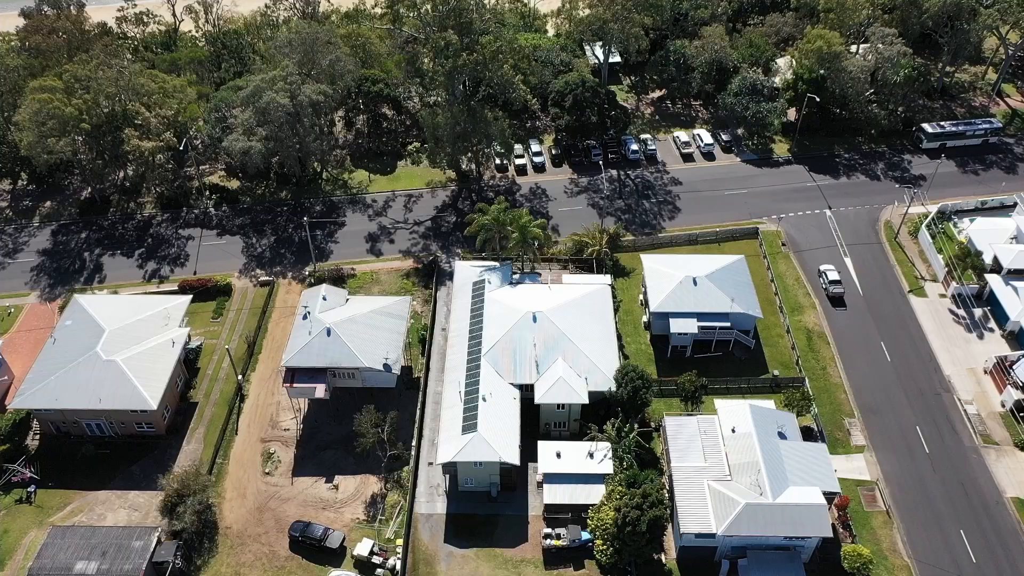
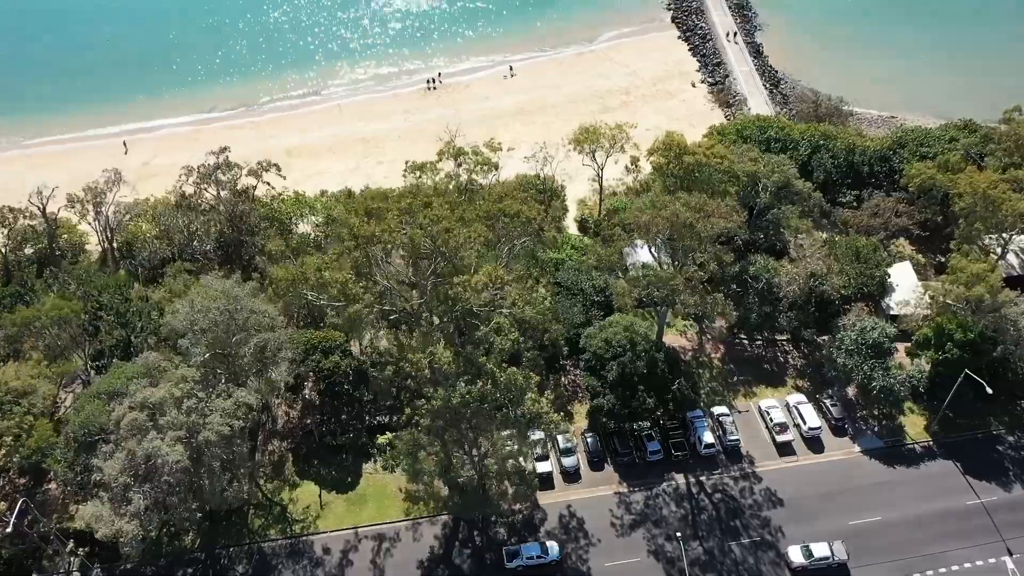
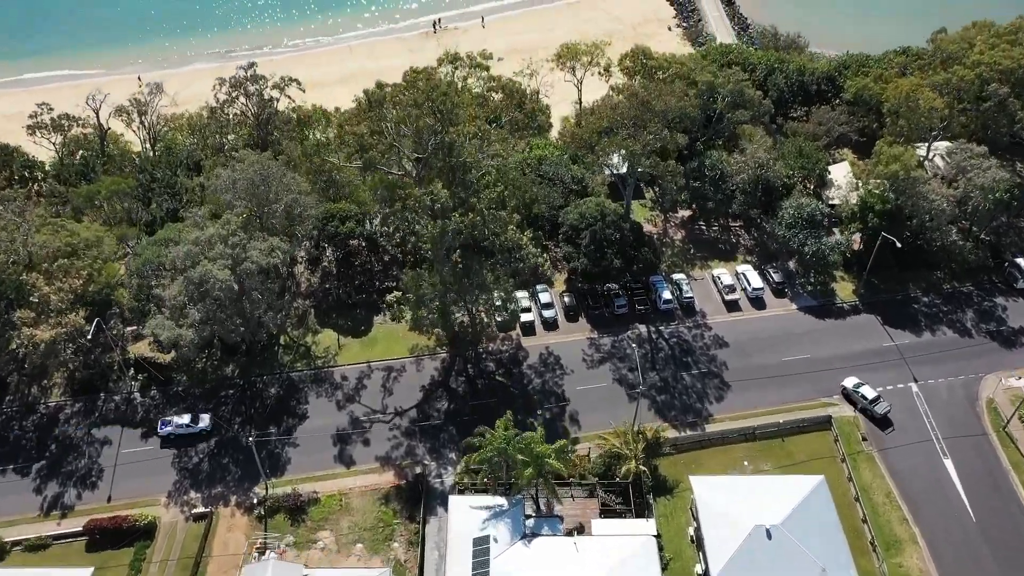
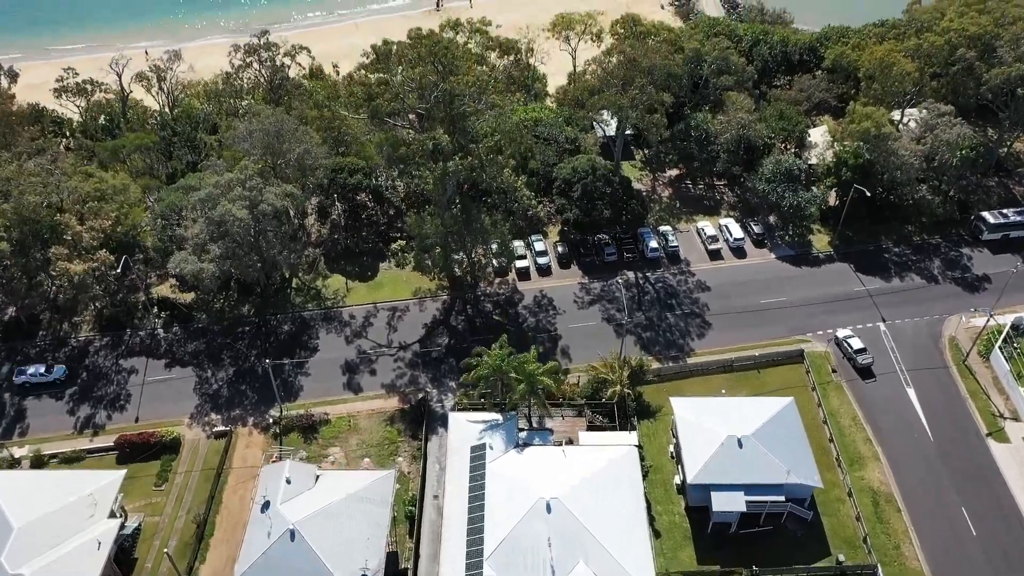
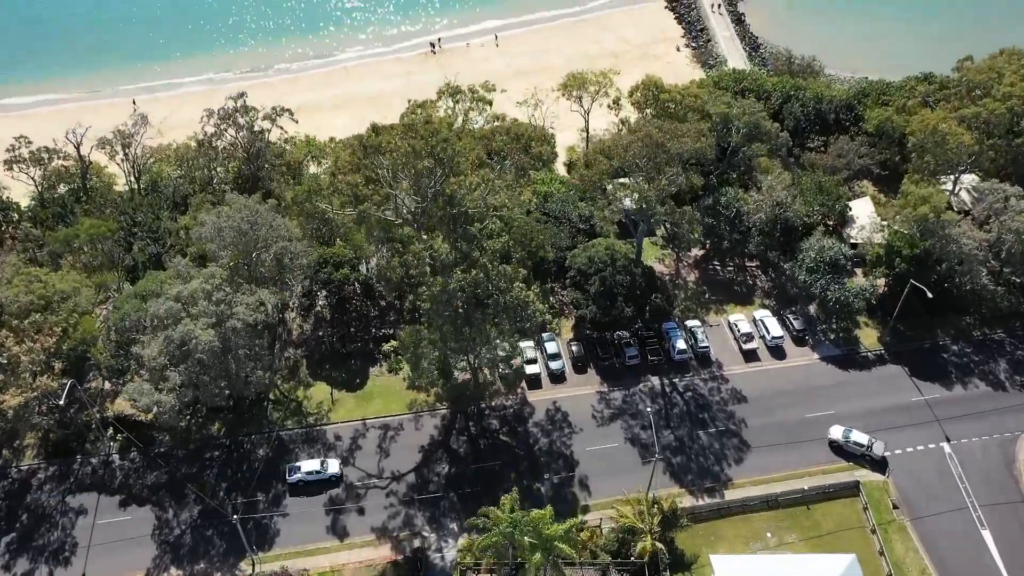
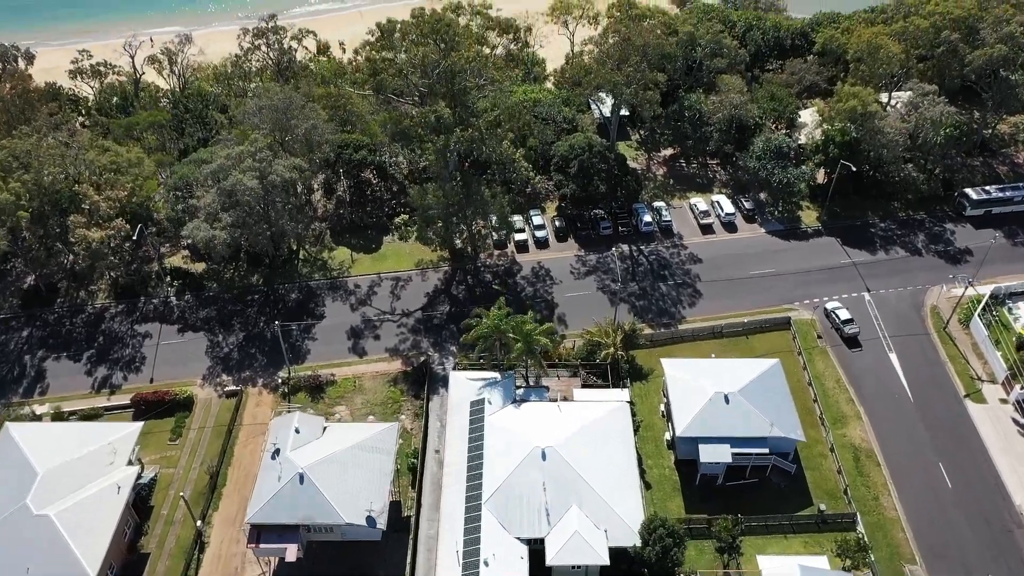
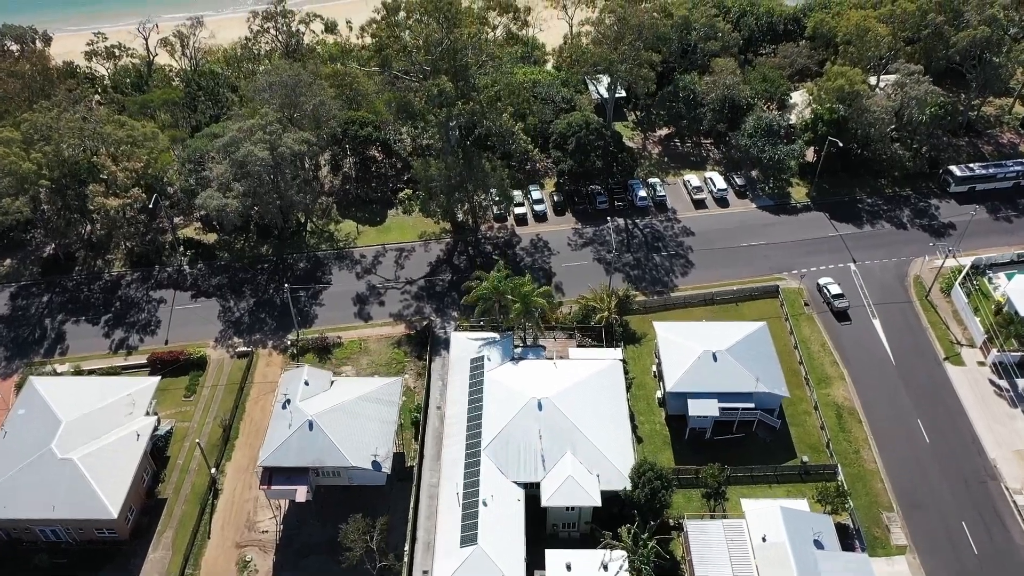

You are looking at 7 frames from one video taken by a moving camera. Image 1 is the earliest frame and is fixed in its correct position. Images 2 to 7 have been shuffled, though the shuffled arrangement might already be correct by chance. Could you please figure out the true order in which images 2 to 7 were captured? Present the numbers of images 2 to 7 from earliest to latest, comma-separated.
7, 6, 4, 3, 5, 2
